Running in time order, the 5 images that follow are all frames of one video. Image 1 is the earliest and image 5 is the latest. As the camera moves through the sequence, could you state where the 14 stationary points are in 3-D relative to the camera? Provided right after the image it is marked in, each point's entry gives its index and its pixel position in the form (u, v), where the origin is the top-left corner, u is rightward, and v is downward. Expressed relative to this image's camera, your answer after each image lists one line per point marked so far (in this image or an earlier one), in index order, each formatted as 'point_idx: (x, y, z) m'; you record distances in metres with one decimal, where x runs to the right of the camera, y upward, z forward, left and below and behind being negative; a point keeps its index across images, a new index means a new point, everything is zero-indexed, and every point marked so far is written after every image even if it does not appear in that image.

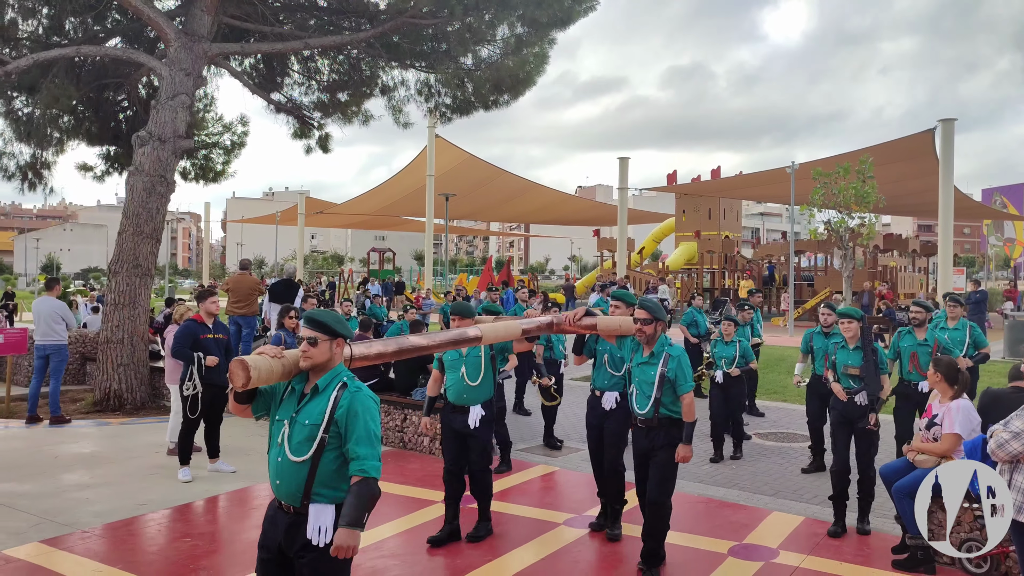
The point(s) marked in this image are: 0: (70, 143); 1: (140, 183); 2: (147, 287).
0: (-8.4, +2.8, +13.0) m
1: (-5.3, +1.5, +9.8) m
2: (-5.2, 0.0, +9.9) m
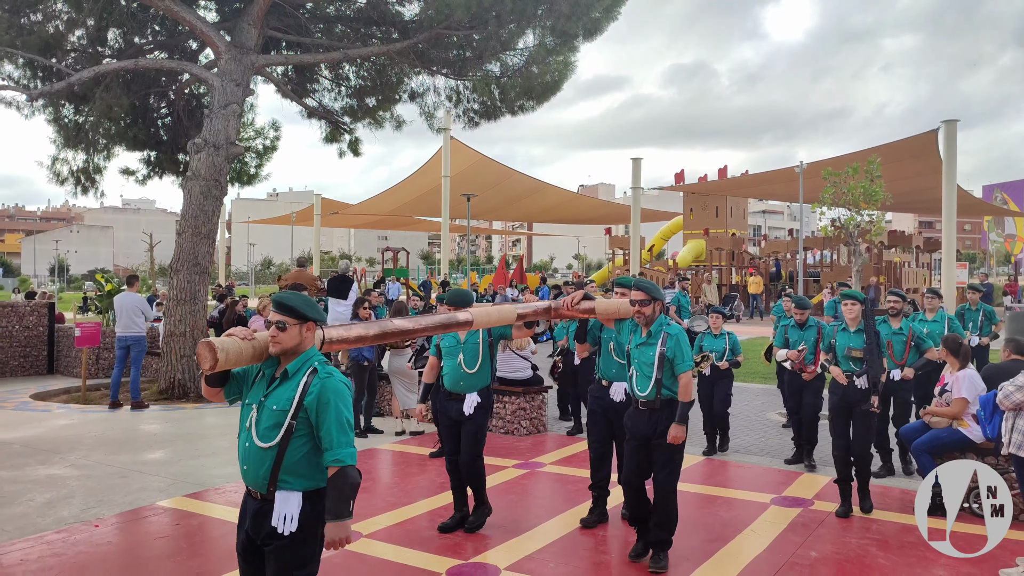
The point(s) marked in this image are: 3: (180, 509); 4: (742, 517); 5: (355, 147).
0: (-7.9, +2.8, +13.7) m
1: (-4.8, +1.5, +10.5) m
2: (-4.7, +0.1, +10.6) m
3: (-2.4, -1.6, +4.9) m
4: (+1.9, -1.9, +5.8) m
5: (-3.4, +3.0, +14.6) m
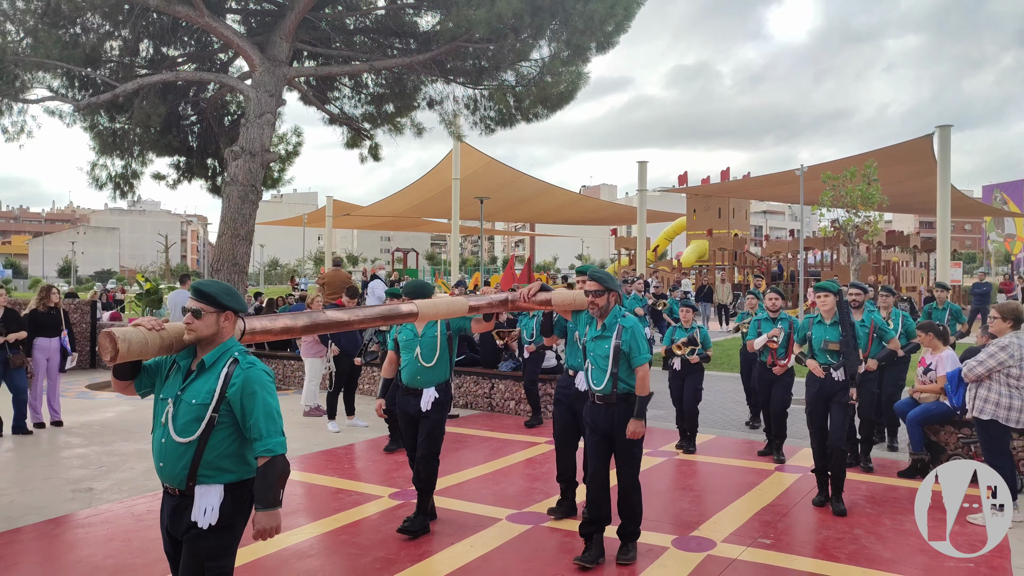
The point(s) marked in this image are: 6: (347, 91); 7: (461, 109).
0: (-7.7, +2.8, +14.4) m
1: (-4.5, +1.6, +11.2) m
2: (-4.4, +0.1, +11.3) m
3: (-2.1, -1.6, +5.6) m
4: (+2.2, -1.9, +6.5) m
5: (-3.1, +3.0, +15.3) m
6: (-3.8, +4.6, +15.8) m
7: (-1.1, +3.7, +14.2) m
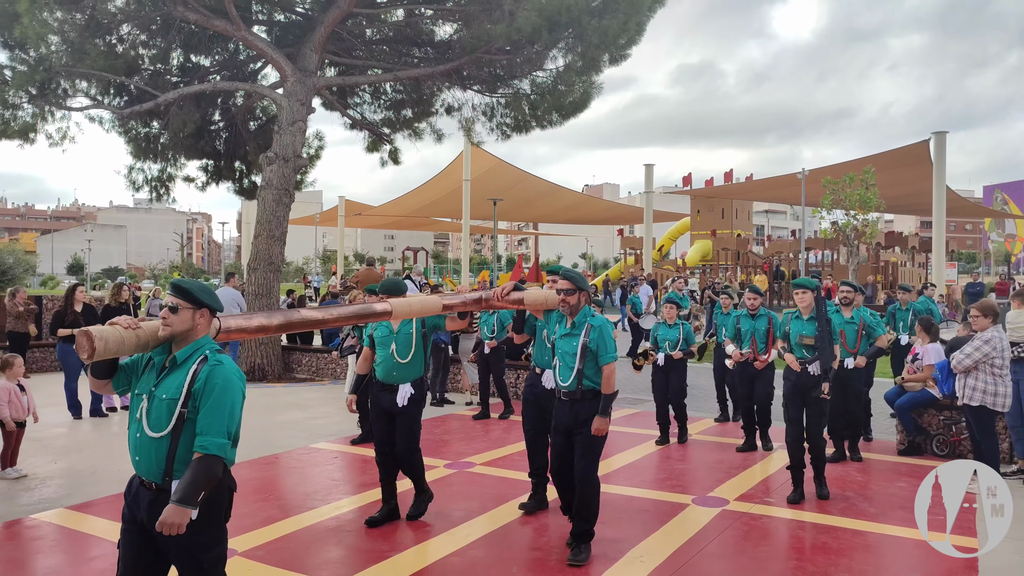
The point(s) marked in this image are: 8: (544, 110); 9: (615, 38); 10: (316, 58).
0: (-7.3, +2.9, +15.1) m
1: (-4.2, +1.6, +11.9) m
2: (-4.1, +0.1, +12.0) m
3: (-1.8, -1.6, +6.3) m
4: (+2.5, -1.9, +7.2) m
5: (-2.8, +3.1, +16.0) m
6: (-3.5, +4.6, +16.5) m
7: (-0.8, +3.8, +14.9) m
8: (+0.7, +3.7, +14.3) m
9: (+1.9, +4.8, +13.0) m
10: (-3.6, +4.3, +12.7) m
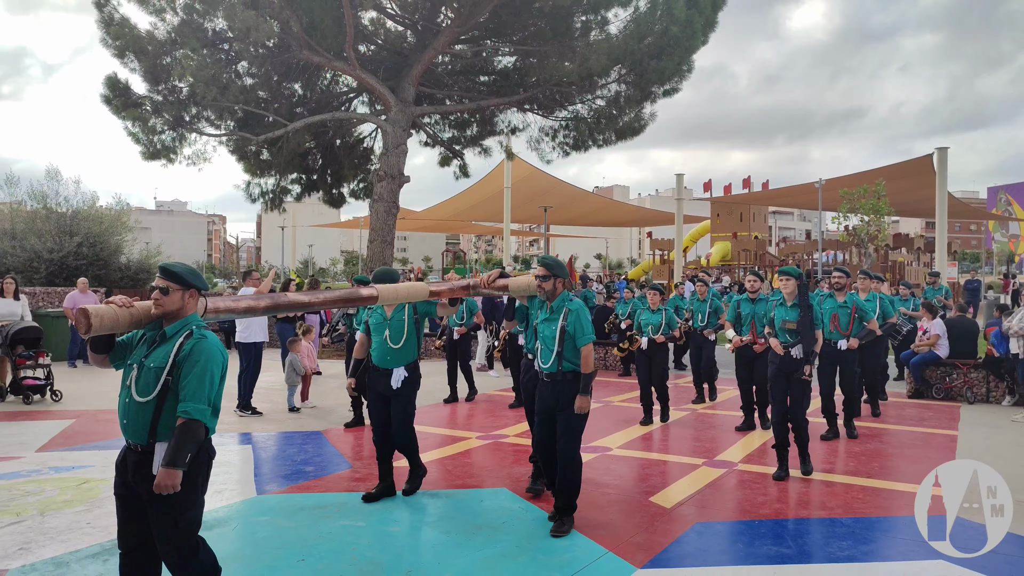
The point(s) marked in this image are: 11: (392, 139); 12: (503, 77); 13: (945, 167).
0: (-5.9, +3.0, +17.5) m
1: (-2.8, +1.7, +14.3) m
2: (-2.7, +0.2, +14.3) m
3: (-0.4, -1.5, +8.6) m
4: (+4.0, -1.8, +9.5) m
5: (-1.3, +3.2, +18.4) m
6: (-2.0, +4.7, +18.9) m
7: (+0.7, +3.9, +17.3) m
8: (+2.1, +3.8, +16.6) m
9: (+3.4, +4.9, +15.3) m
10: (-2.2, +4.4, +15.0) m
11: (-2.6, +3.2, +14.7) m
12: (-0.2, +5.1, +16.7) m
13: (+11.7, +3.3, +18.5) m
